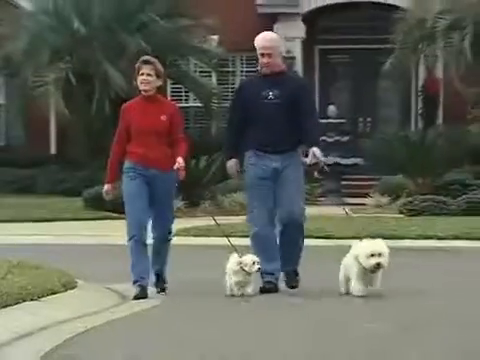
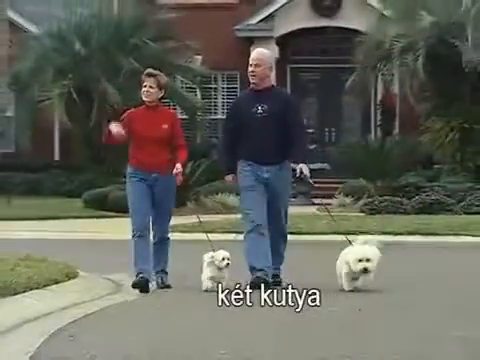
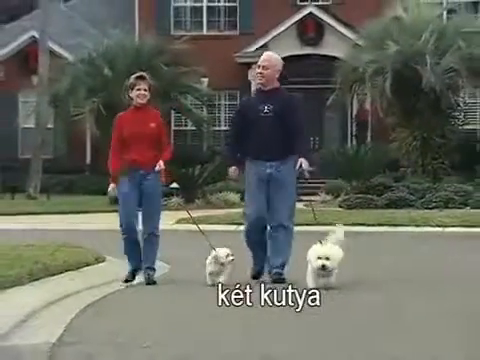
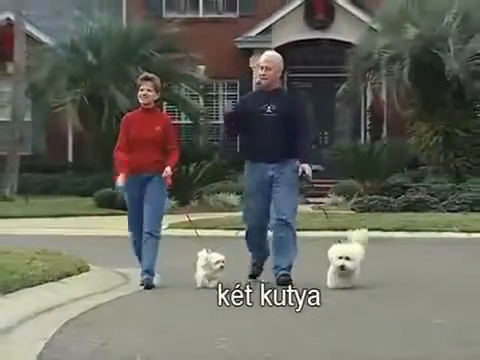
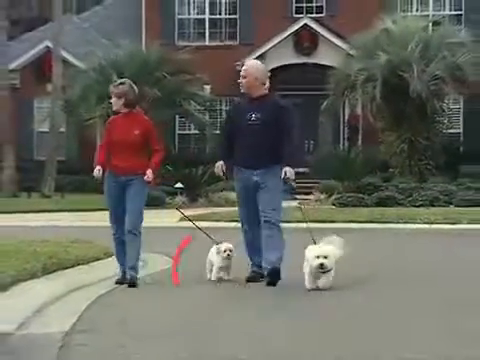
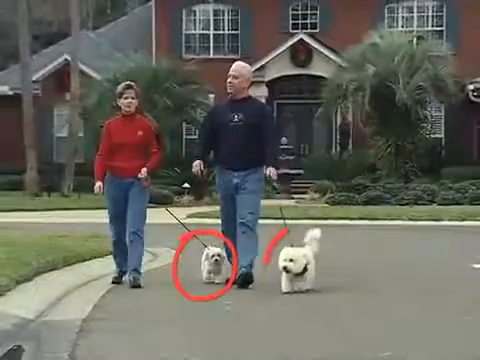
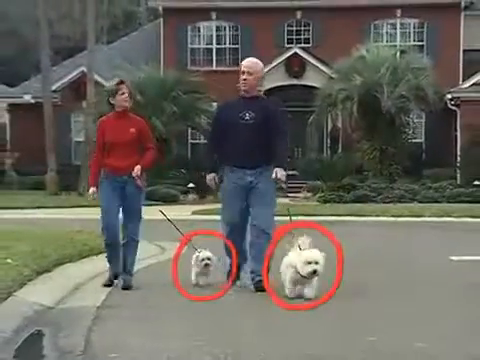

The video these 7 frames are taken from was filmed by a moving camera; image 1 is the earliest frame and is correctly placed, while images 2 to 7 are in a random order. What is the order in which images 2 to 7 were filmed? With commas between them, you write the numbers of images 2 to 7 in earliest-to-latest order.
2, 4, 3, 5, 6, 7
